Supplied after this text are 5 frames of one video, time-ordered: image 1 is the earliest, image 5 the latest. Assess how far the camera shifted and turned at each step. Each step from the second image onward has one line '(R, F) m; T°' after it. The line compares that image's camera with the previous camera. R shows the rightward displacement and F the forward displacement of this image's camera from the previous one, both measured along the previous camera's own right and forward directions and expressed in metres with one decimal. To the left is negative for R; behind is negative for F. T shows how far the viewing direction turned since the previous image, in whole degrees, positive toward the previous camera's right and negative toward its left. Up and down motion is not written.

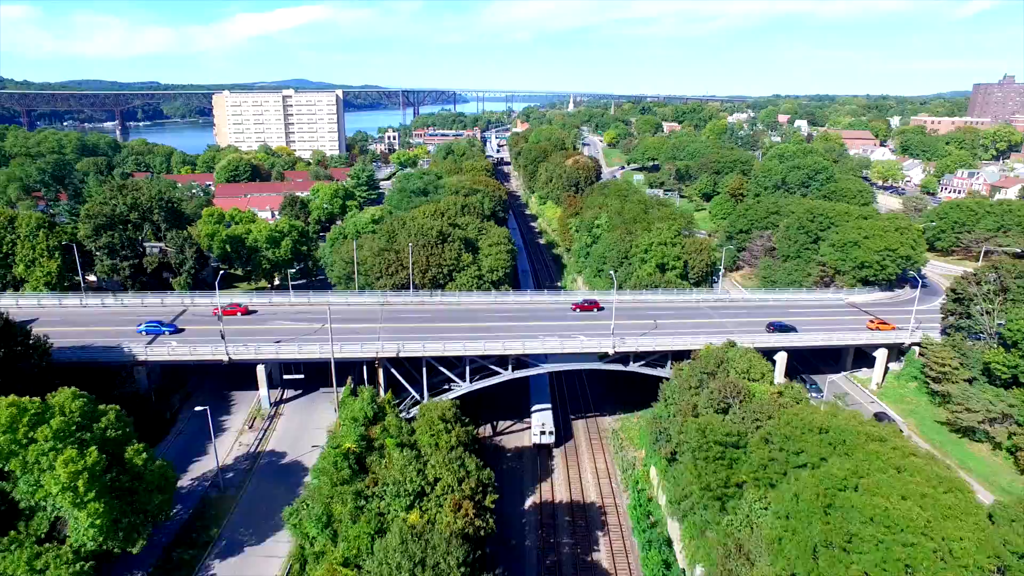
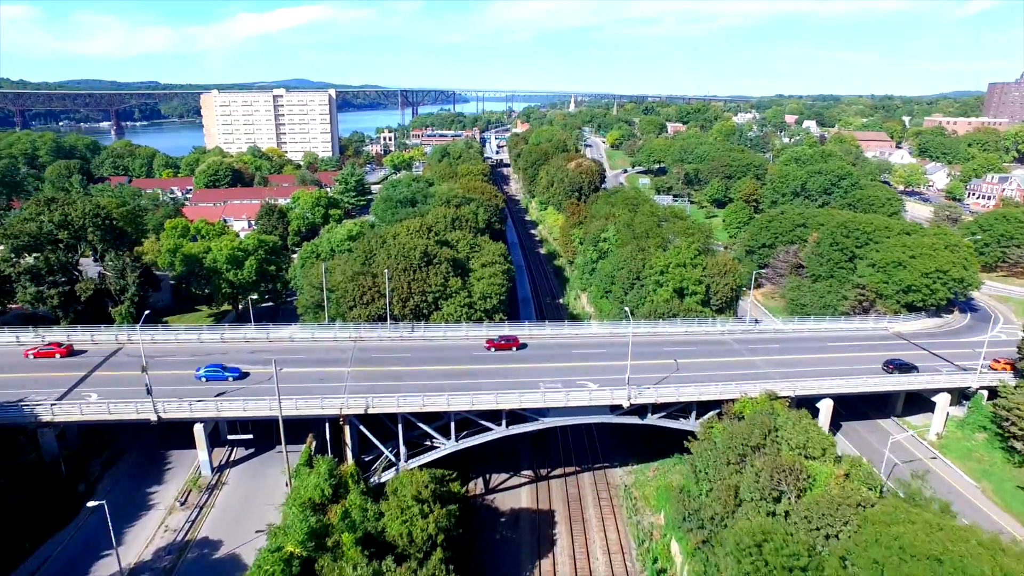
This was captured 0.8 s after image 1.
(+0.3, +6.7) m; 0°
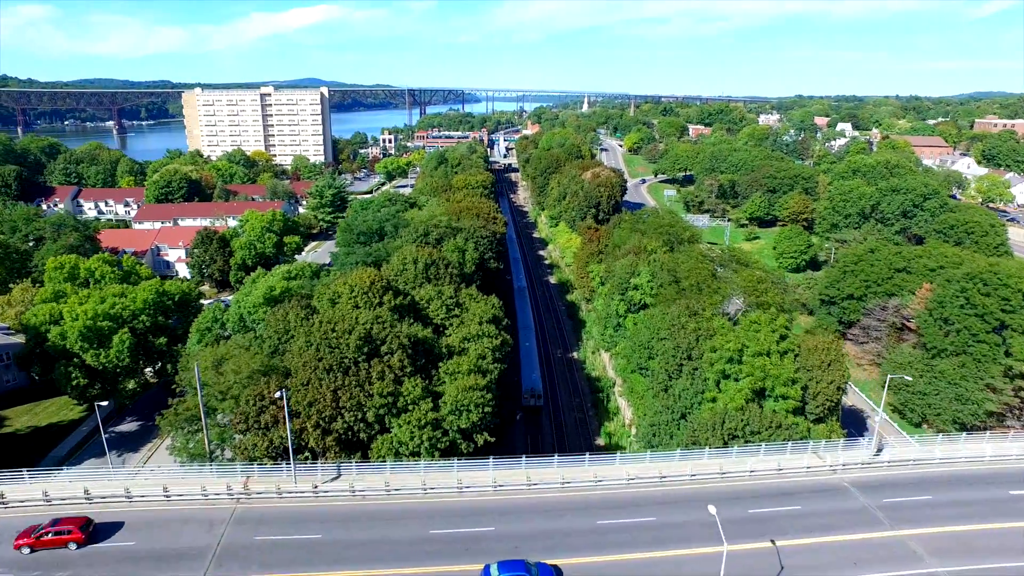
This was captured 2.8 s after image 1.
(+0.9, +15.5) m; -1°
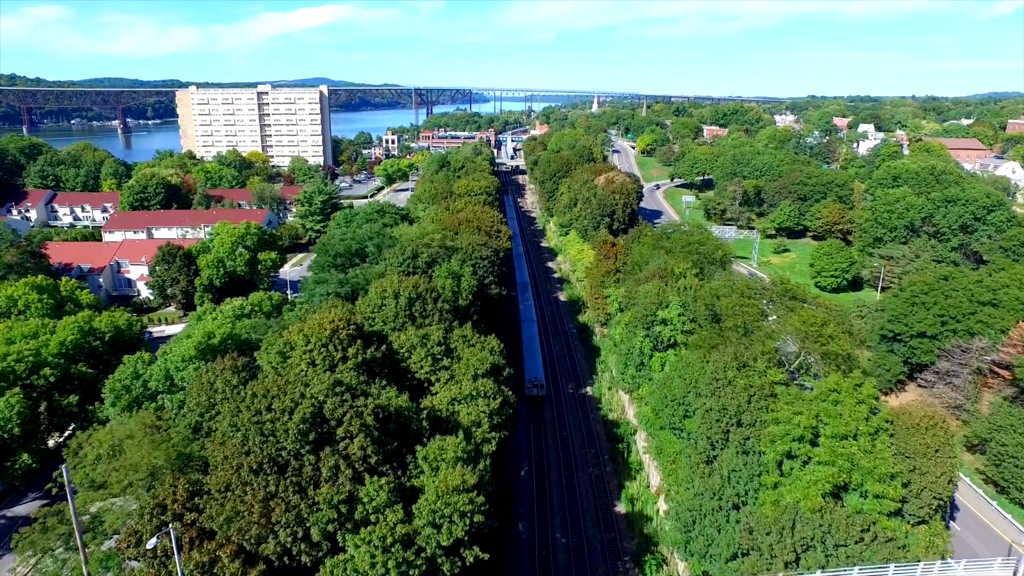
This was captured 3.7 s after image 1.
(+0.2, +7.4) m; -1°
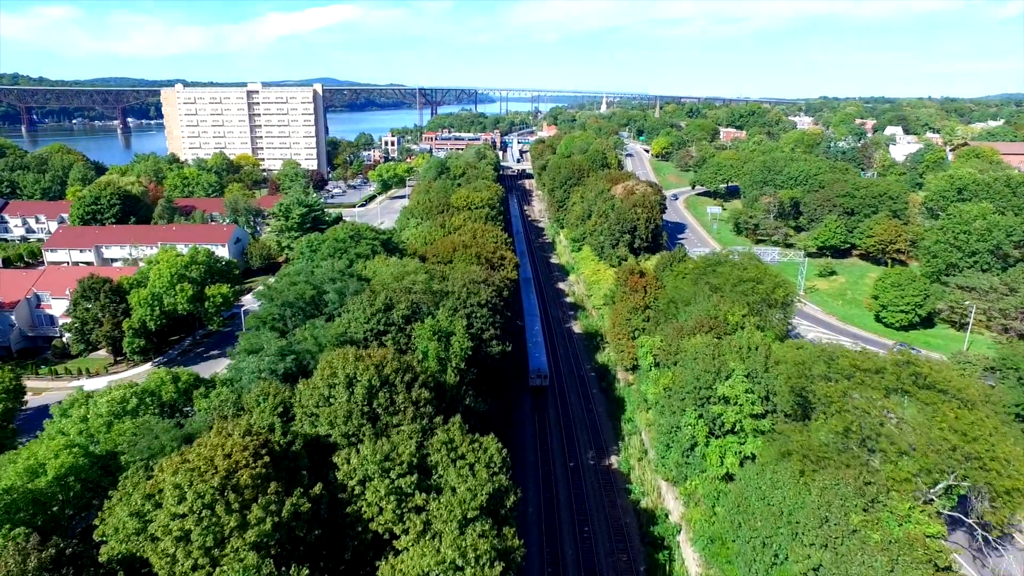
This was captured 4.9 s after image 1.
(-0.1, +10.1) m; 0°
